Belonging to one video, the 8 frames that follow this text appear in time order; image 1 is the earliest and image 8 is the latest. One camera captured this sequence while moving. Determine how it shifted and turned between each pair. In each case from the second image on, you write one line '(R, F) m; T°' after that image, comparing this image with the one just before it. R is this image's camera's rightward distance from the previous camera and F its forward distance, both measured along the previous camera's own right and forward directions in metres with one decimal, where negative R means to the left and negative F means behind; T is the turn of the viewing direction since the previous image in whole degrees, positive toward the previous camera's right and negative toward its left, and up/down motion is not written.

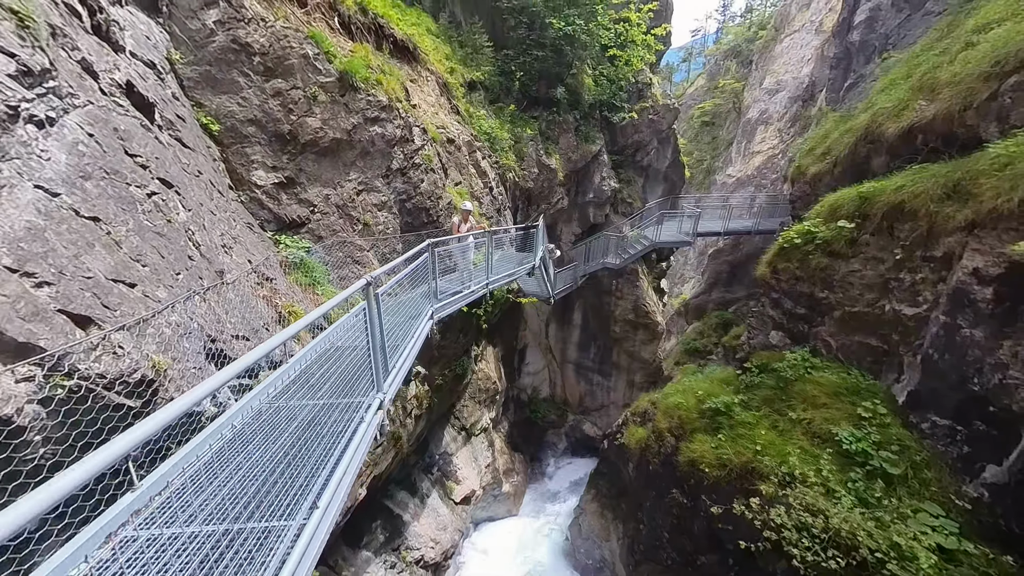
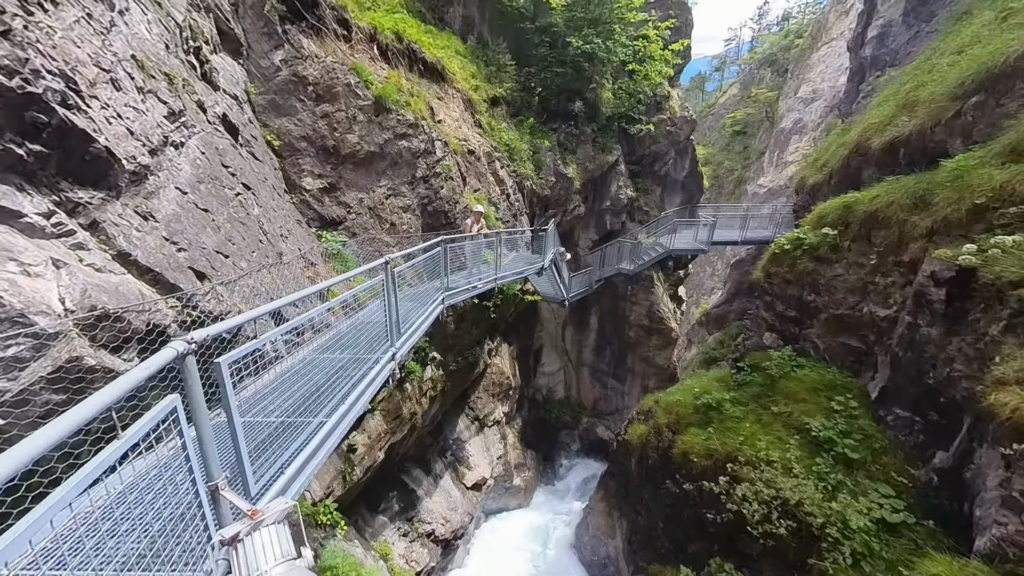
(+0.5, -0.9) m; -4°
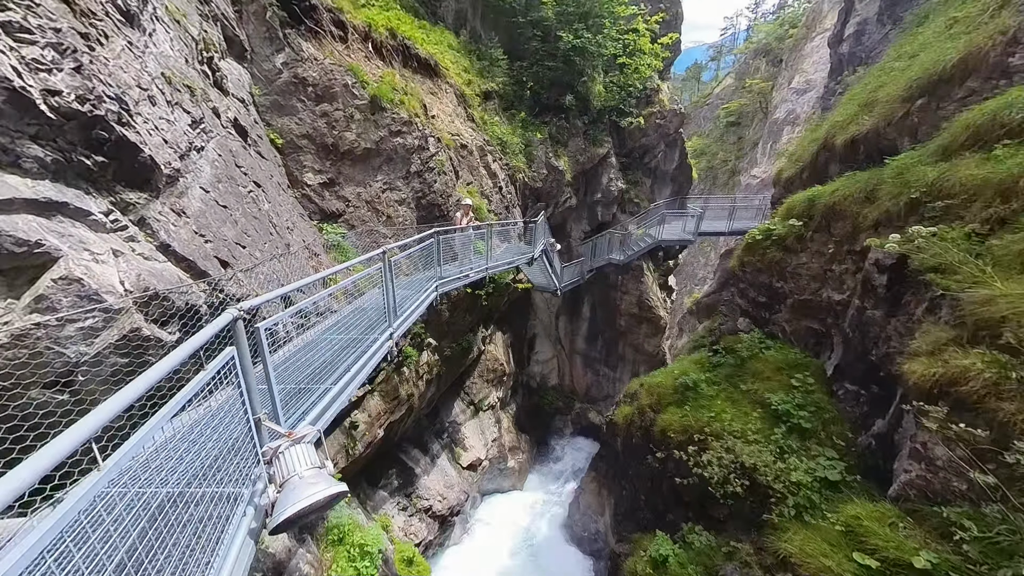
(+0.2, -0.5) m; 0°
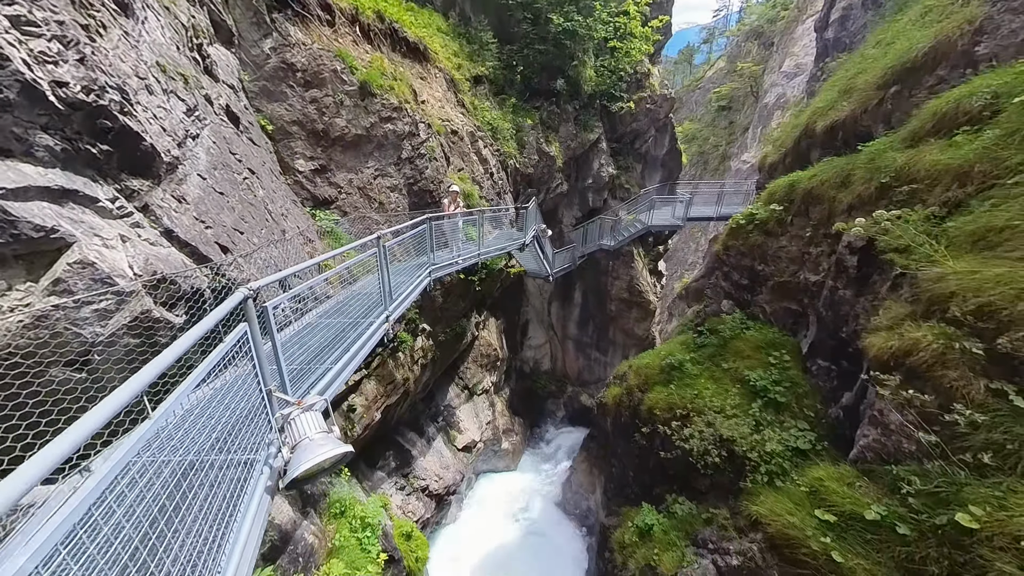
(0.0, -0.2) m; +1°
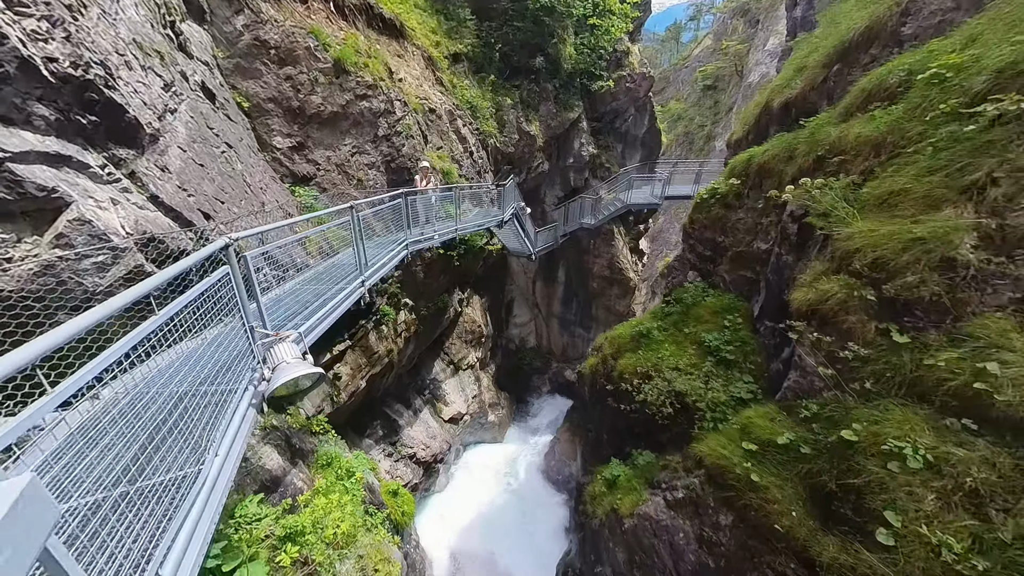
(+0.4, -0.5) m; +1°
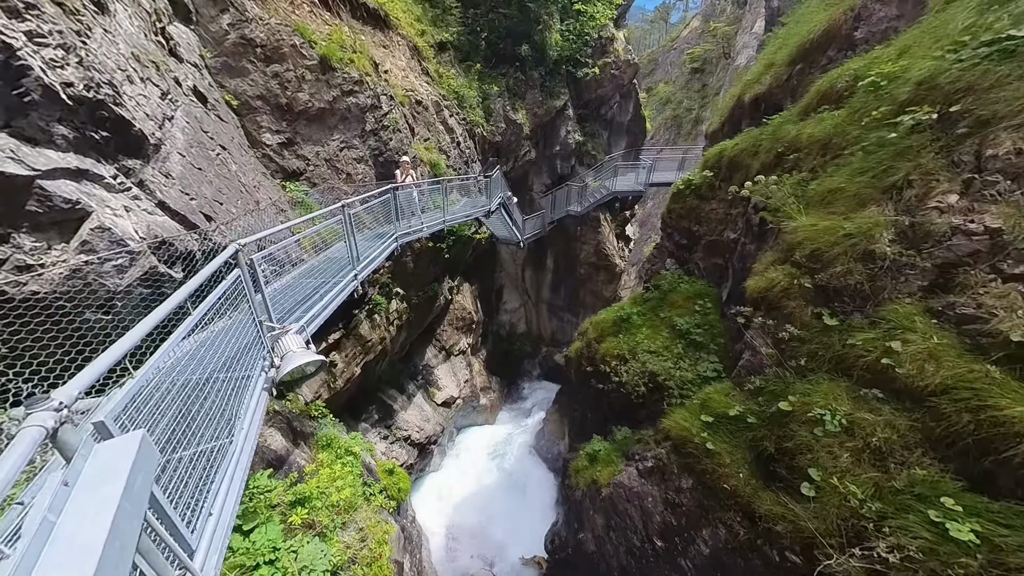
(+0.2, -0.4) m; +1°
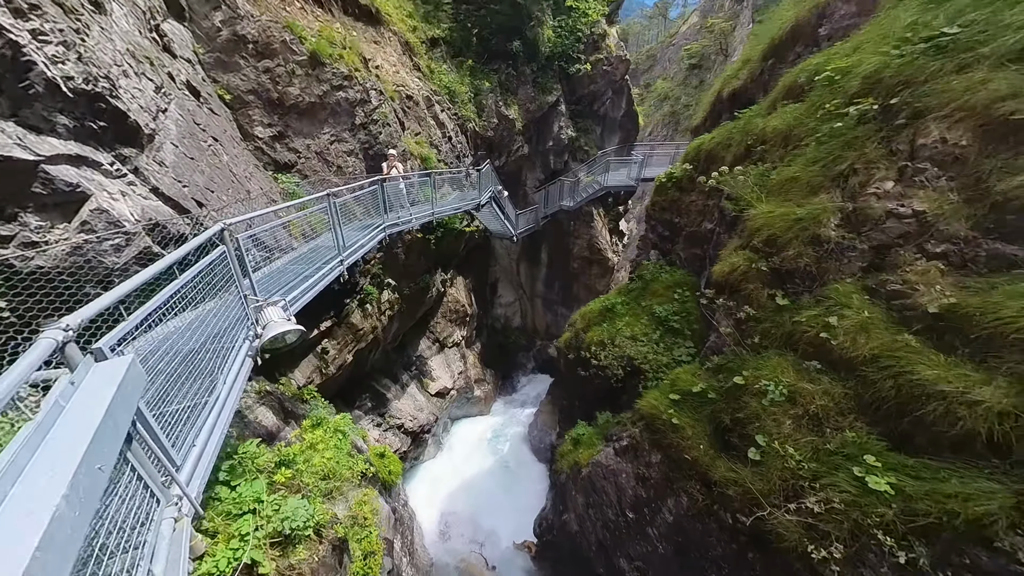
(+0.4, -0.3) m; 0°
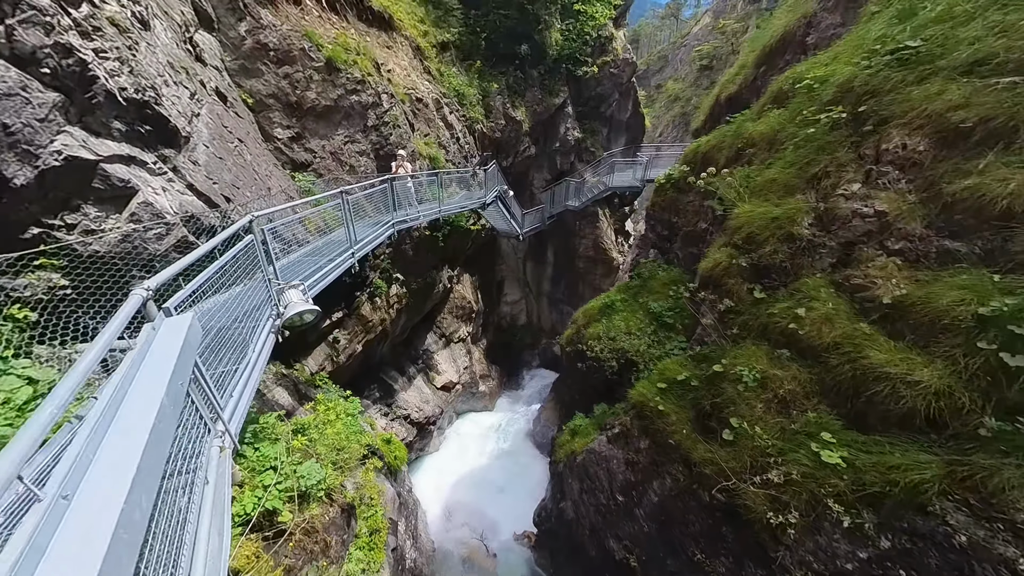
(+0.2, -0.4) m; -1°
